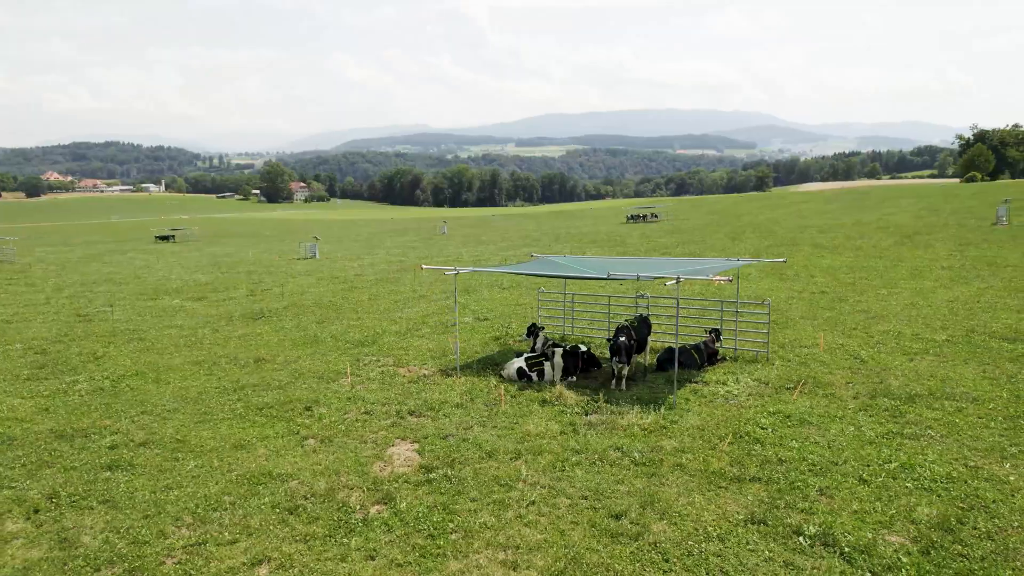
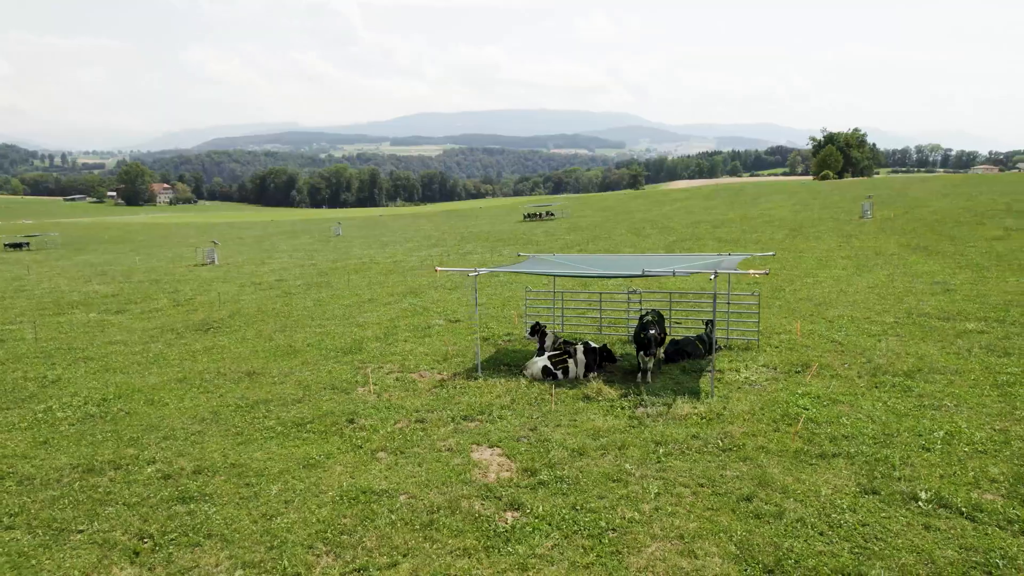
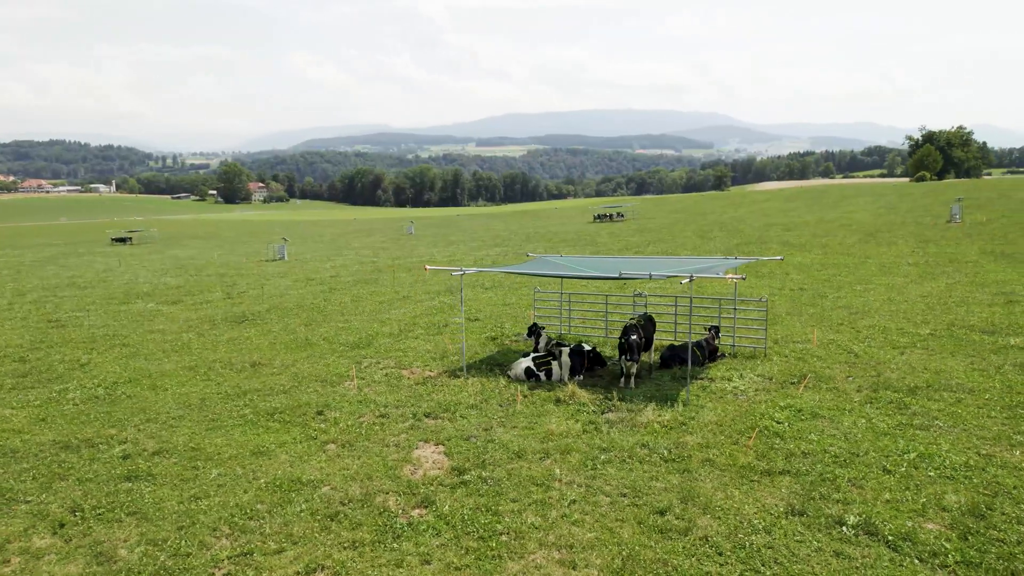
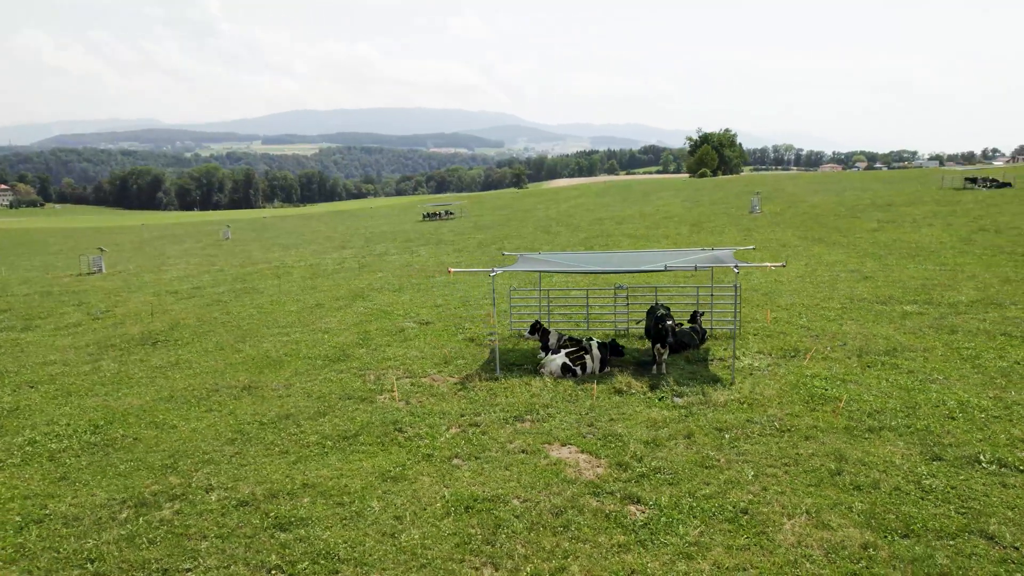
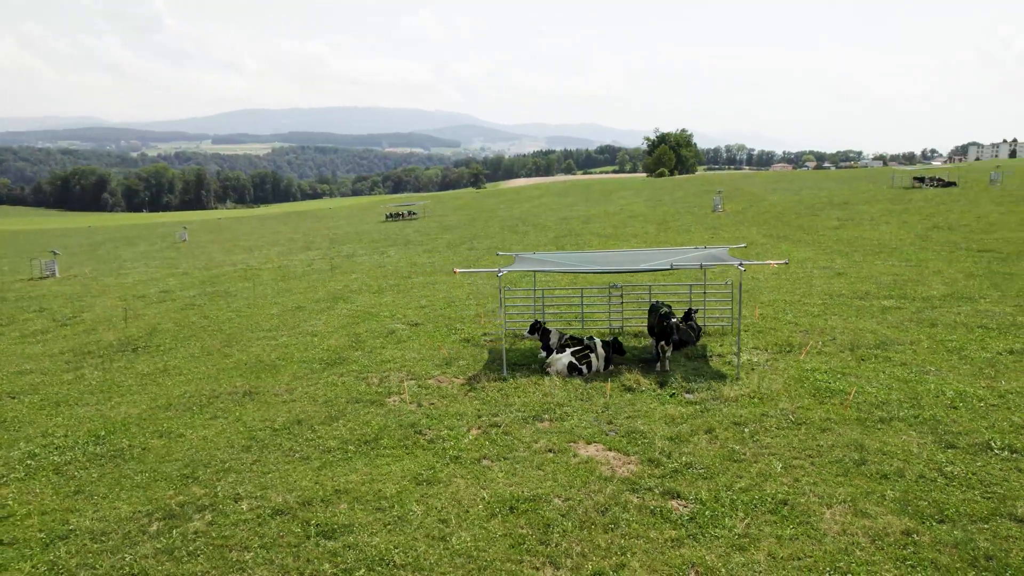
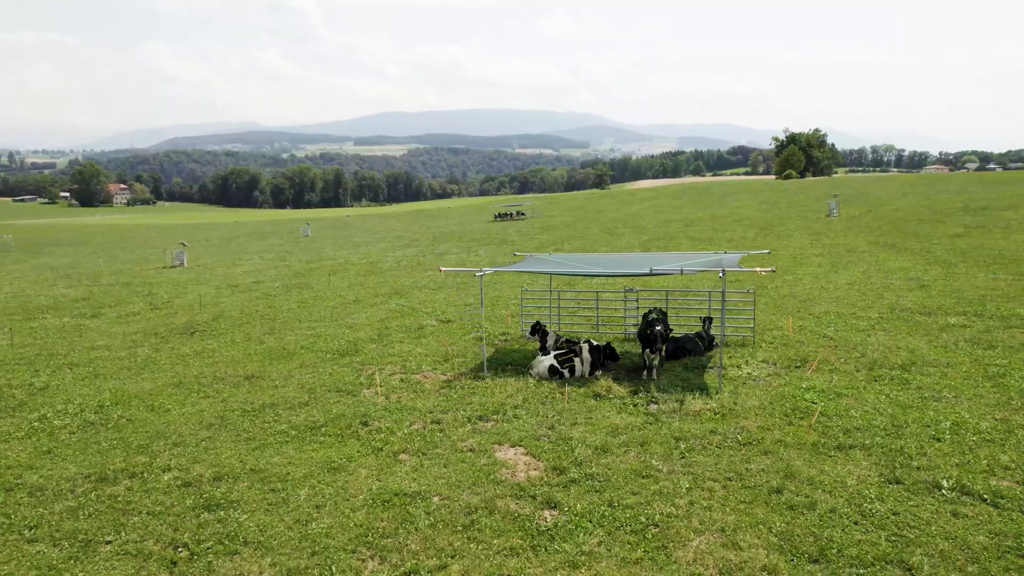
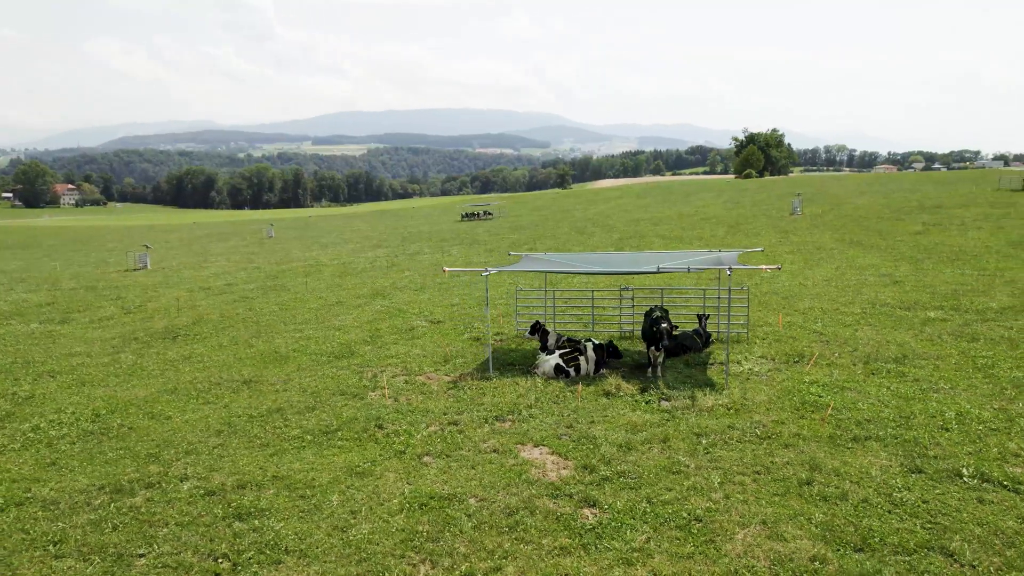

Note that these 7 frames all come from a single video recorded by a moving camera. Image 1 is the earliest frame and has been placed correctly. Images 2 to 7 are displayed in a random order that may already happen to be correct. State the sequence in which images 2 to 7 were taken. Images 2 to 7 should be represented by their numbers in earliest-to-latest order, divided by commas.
3, 2, 6, 7, 4, 5
